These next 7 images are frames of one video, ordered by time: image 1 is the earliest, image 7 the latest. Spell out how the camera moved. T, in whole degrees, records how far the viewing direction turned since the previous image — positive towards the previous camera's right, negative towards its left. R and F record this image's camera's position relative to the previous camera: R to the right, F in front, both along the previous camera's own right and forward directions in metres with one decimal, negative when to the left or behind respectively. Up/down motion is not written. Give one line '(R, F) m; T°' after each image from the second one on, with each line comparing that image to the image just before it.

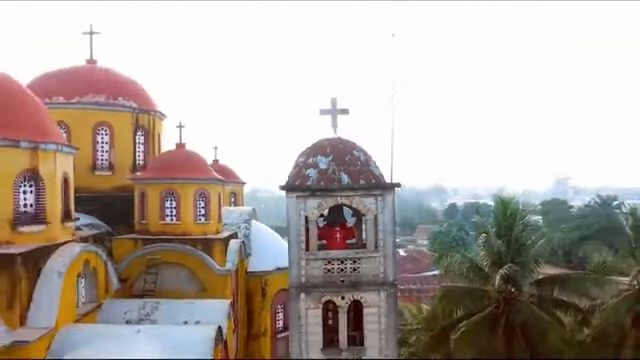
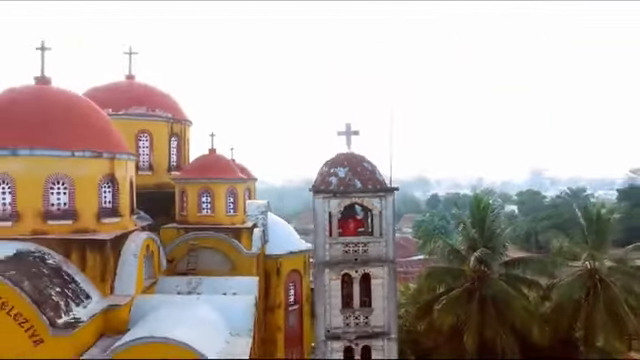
(-0.4, -2.5) m; +1°
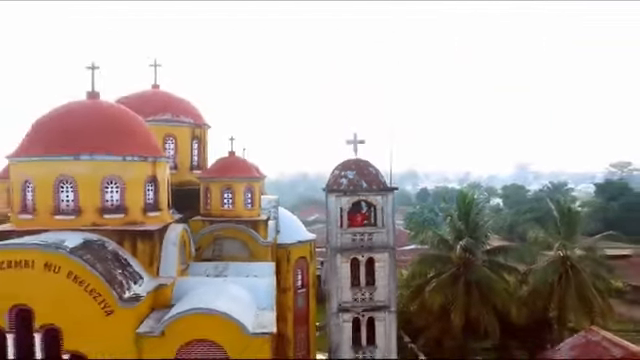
(-0.3, -2.1) m; +1°
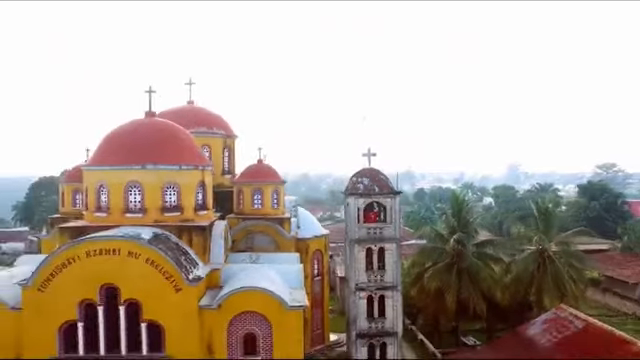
(-0.4, -2.9) m; 0°
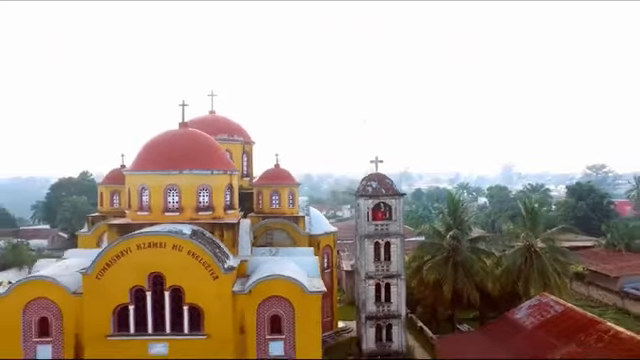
(-0.3, -2.3) m; 0°
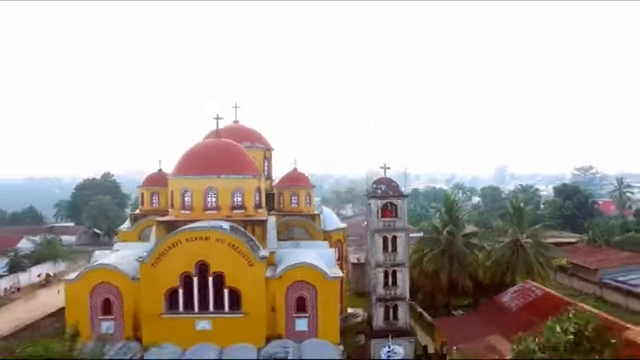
(-0.5, -3.1) m; 0°
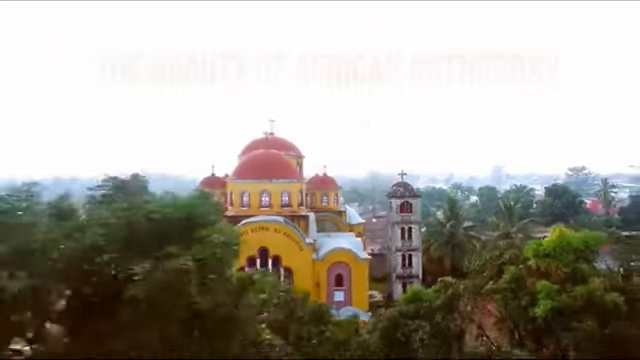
(-0.9, -5.6) m; 0°
